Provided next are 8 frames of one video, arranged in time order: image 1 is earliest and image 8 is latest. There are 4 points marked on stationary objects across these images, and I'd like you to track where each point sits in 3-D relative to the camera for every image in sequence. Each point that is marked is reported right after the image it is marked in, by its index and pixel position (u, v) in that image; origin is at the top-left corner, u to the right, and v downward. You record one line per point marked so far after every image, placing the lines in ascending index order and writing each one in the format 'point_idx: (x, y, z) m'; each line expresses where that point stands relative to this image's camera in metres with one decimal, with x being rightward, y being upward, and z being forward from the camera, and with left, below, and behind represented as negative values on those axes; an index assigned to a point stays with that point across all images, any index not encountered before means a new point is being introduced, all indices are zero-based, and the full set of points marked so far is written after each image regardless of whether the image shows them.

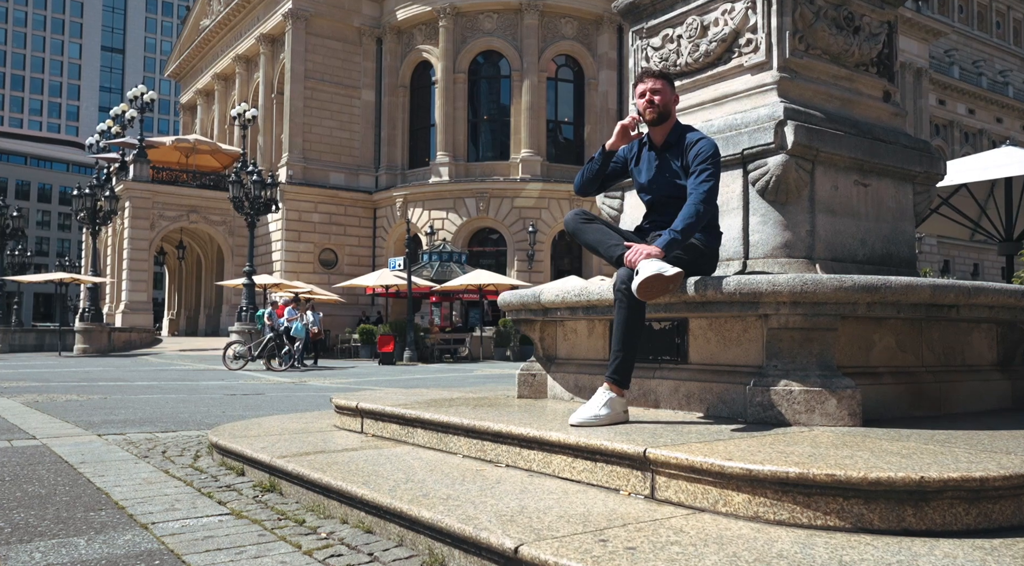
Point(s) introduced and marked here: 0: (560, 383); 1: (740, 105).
0: (+0.3, -0.6, +4.8) m
1: (+1.3, +1.0, +4.7) m
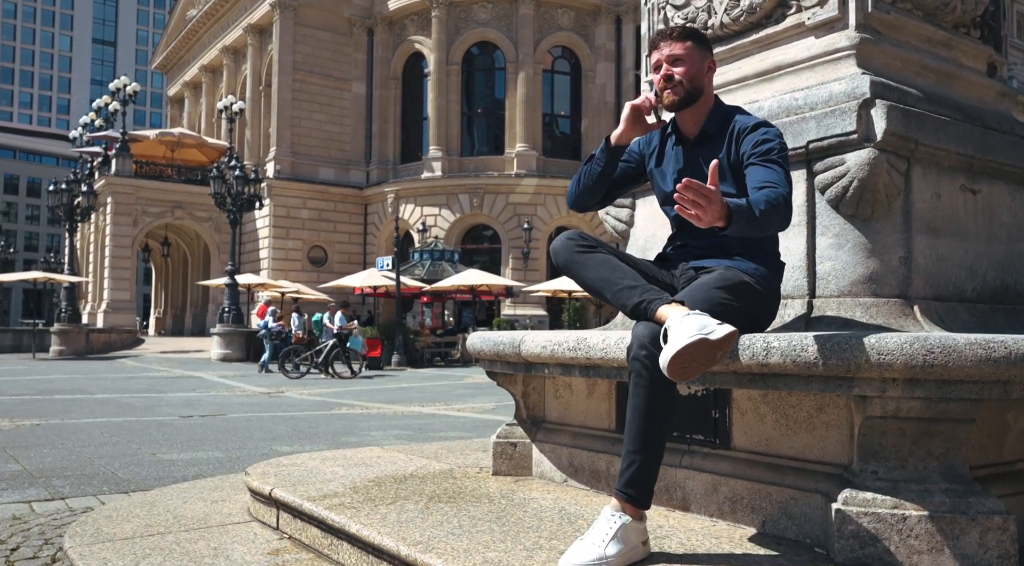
0: (+0.2, -0.7, +3.6) m
1: (+1.2, +0.8, +3.4) m
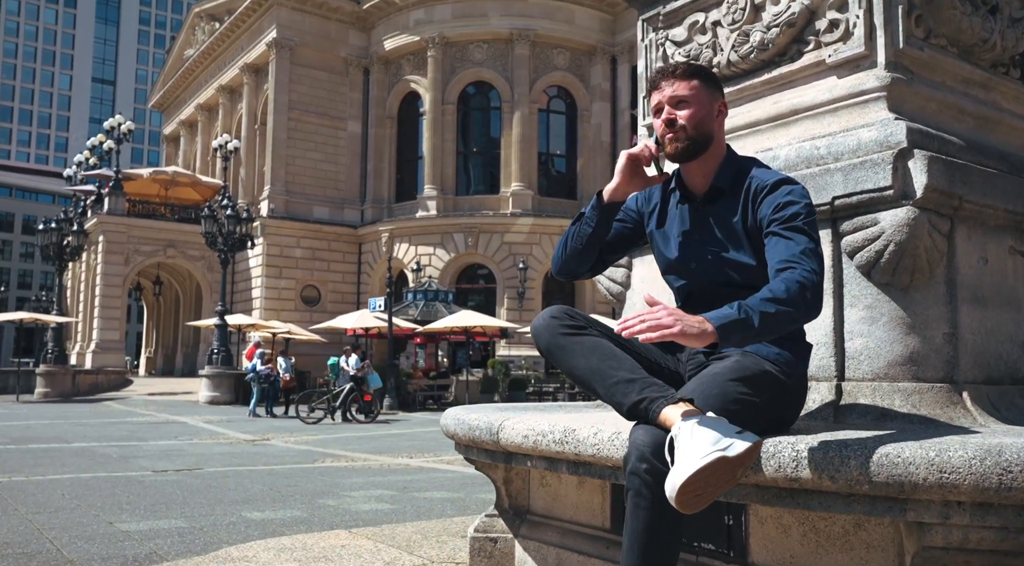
0: (+0.1, -1.0, +3.1) m
1: (+1.1, +0.6, +3.0) m
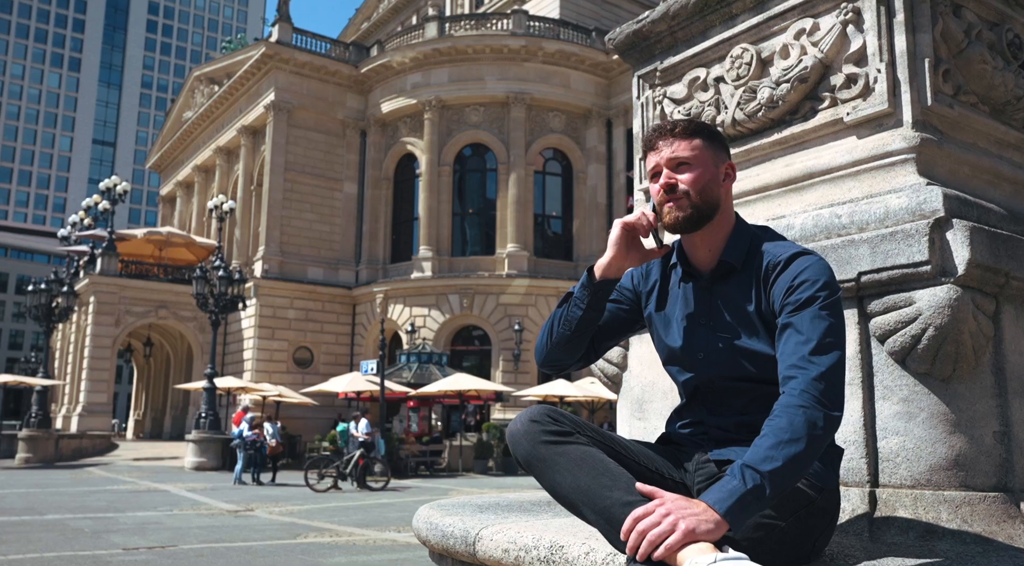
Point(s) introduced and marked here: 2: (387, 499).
0: (0.0, -1.3, +2.7) m
1: (+1.1, +0.3, +2.7) m
2: (-2.6, -4.3, +16.8) m
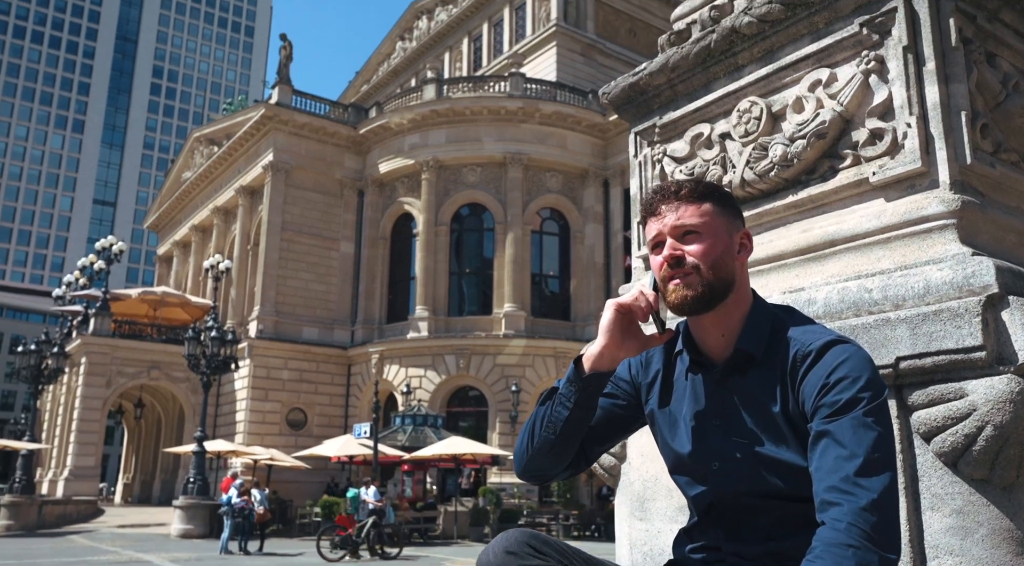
0: (0.0, -1.5, +2.2) m
1: (+1.0, +0.1, +2.4) m
2: (-2.6, -5.5, +16.1) m
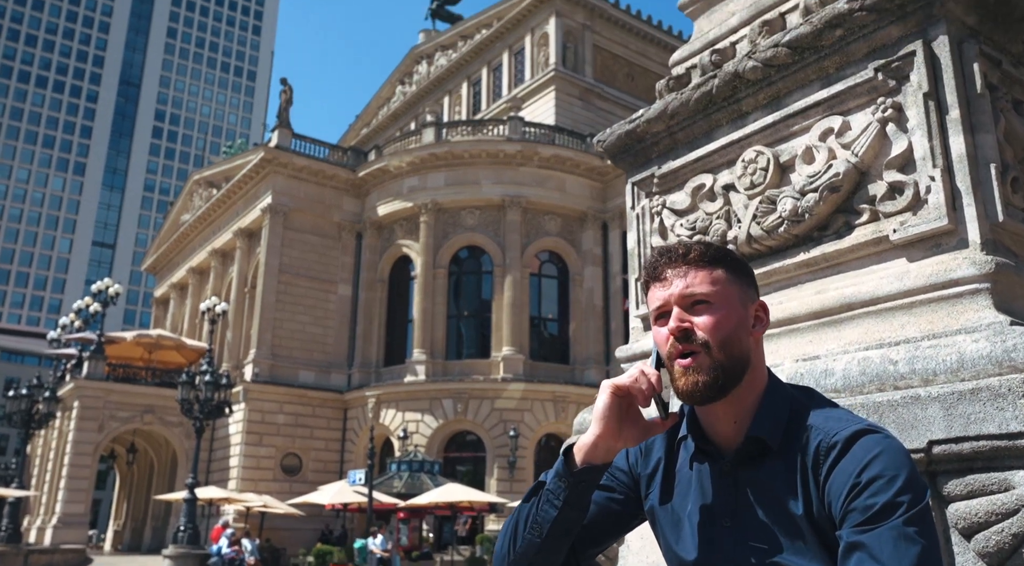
0: (-0.1, -1.7, +1.9) m
1: (+1.0, -0.1, +2.2) m
2: (-2.7, -6.4, +15.6) m
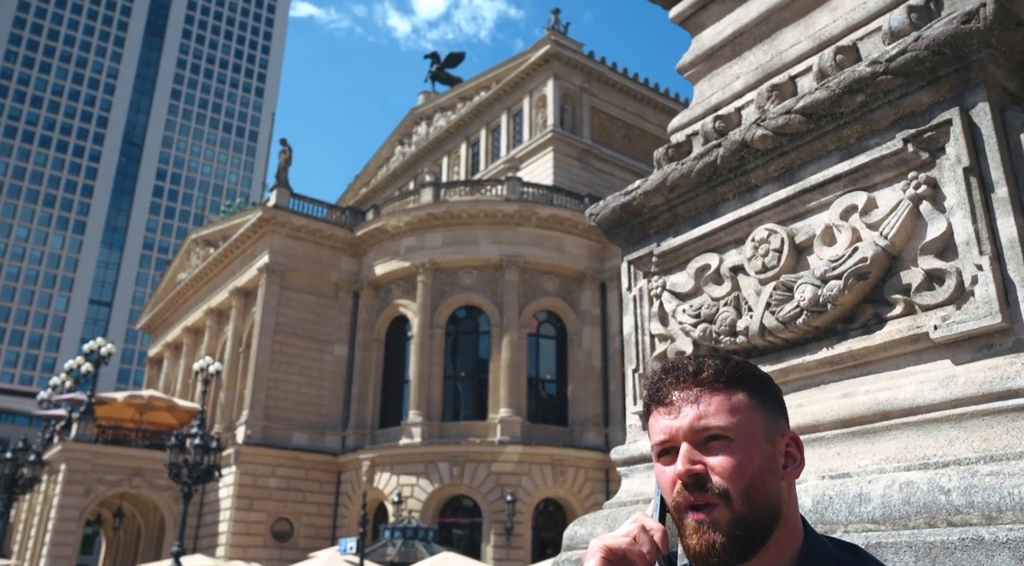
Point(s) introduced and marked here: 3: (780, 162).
0: (-0.1, -1.9, +1.5) m
1: (+0.9, -0.3, +1.9) m
2: (-2.8, -7.5, +14.8) m
3: (+1.1, +0.5, +3.3) m
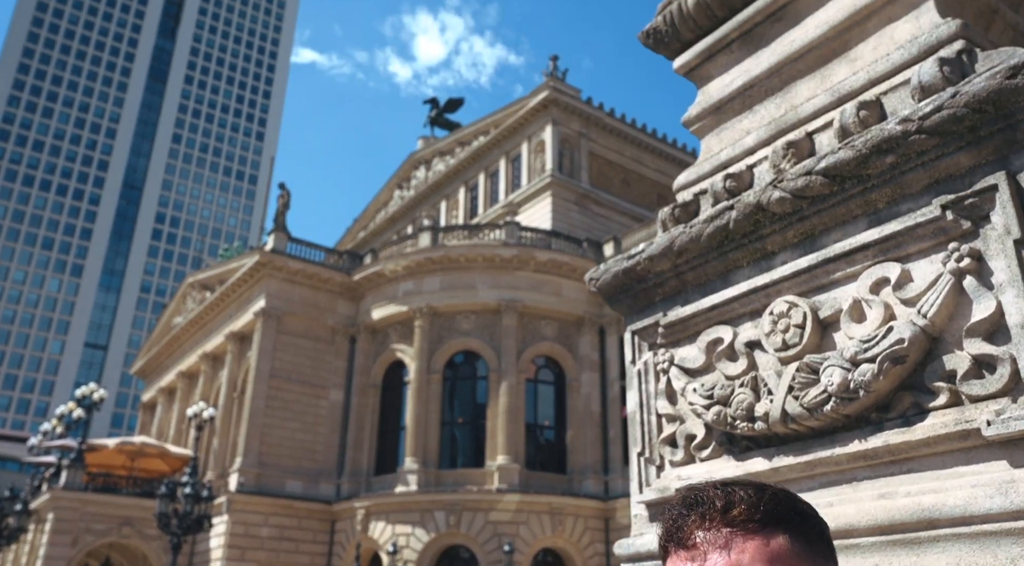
0: (-0.2, -2.0, +1.2) m
1: (+0.9, -0.5, +1.6) m
2: (-2.8, -8.3, +14.2) m
3: (+1.0, +0.2, +3.1) m
